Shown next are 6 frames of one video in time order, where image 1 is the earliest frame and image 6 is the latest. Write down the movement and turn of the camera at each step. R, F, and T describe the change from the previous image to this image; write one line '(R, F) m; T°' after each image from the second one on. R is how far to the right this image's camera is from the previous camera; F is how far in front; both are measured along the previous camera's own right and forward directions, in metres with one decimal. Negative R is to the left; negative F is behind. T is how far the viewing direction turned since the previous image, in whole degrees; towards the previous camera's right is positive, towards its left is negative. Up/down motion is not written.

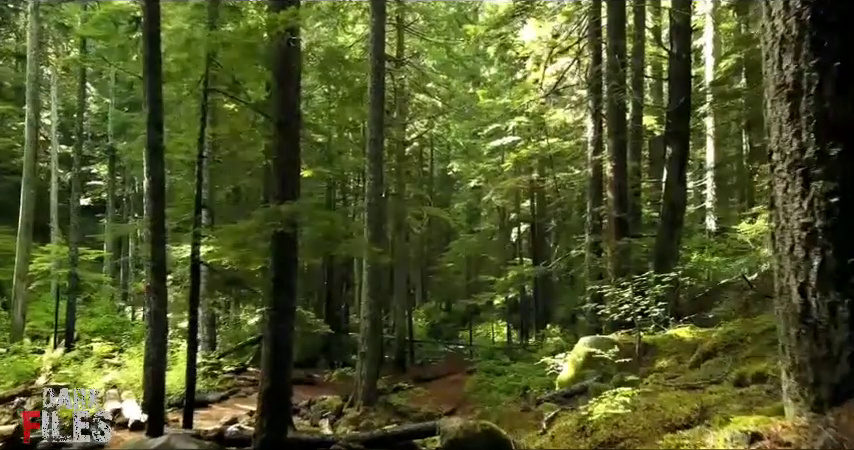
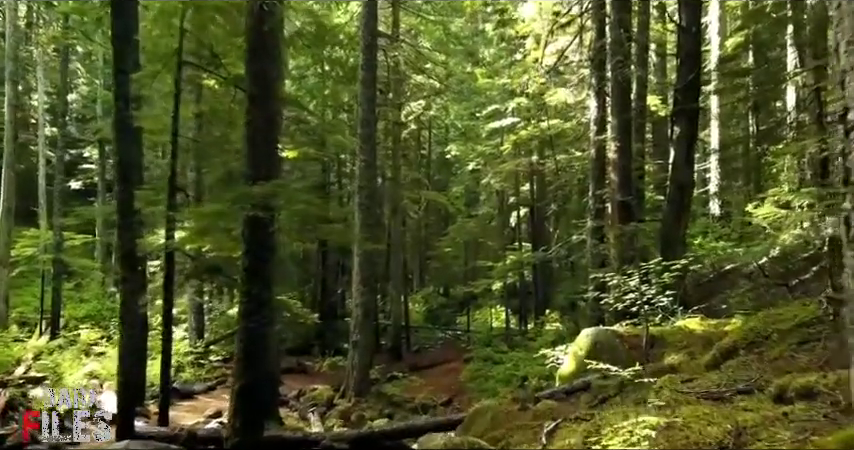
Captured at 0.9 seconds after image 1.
(+0.1, +0.7) m; 0°
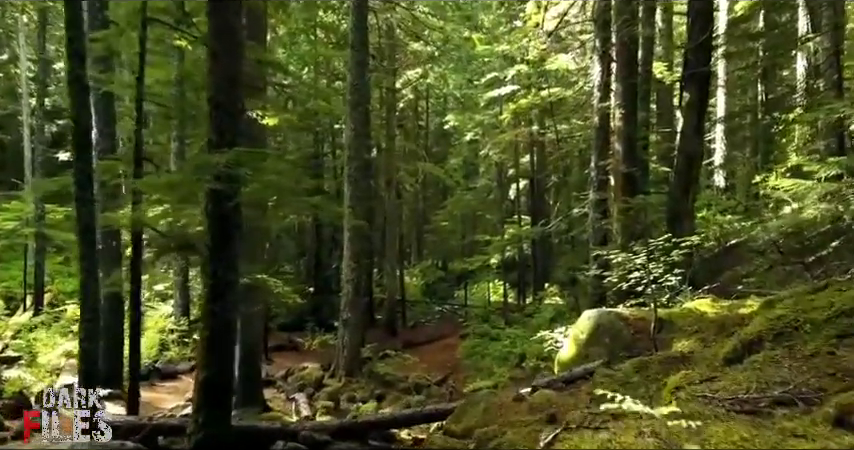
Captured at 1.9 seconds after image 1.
(+0.2, +0.8) m; 0°
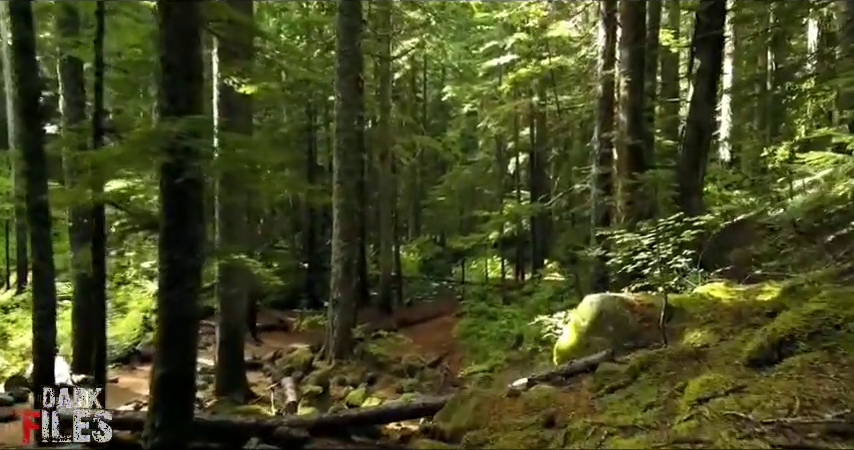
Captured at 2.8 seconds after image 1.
(+0.2, +0.7) m; 0°
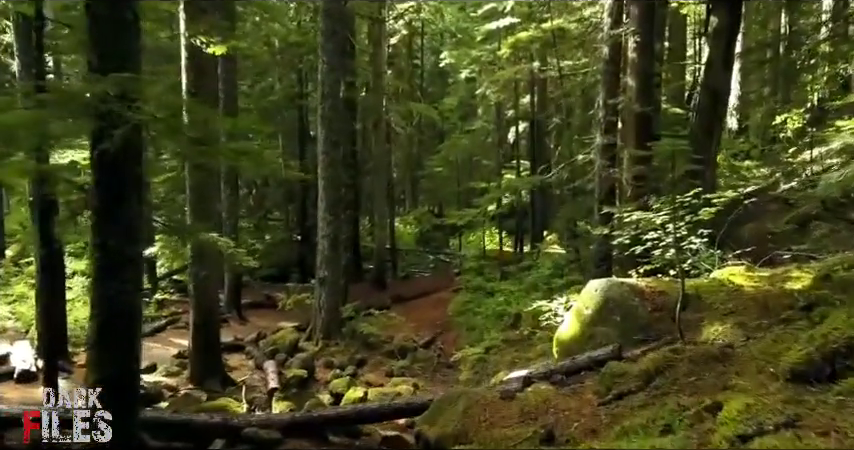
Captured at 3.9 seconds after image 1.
(+0.2, +0.9) m; 0°
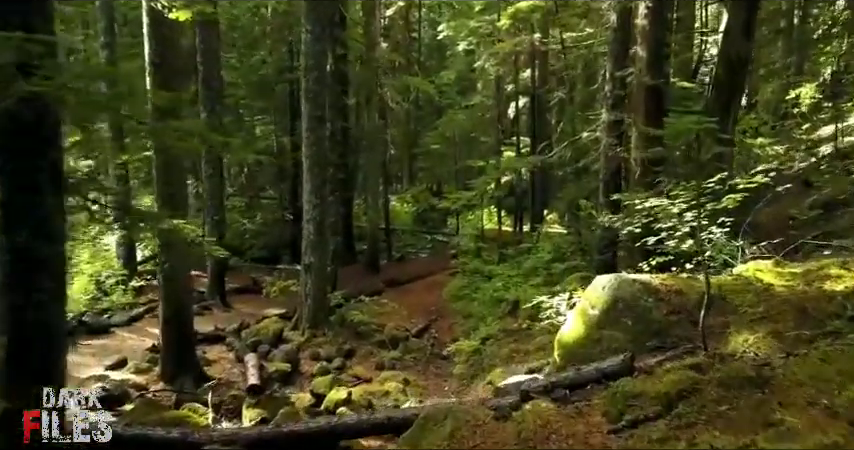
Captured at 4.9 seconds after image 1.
(+0.1, +0.9) m; 0°
